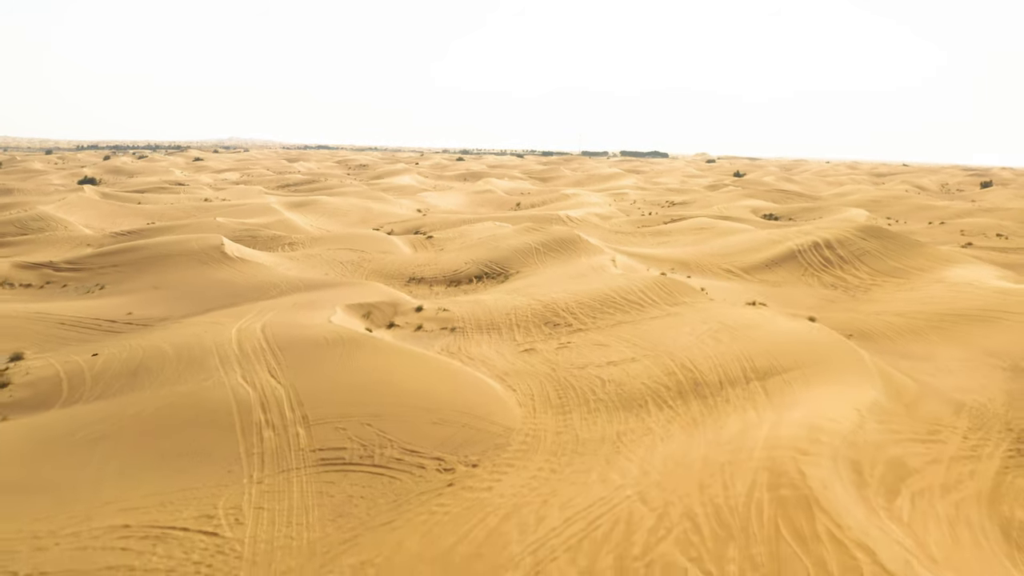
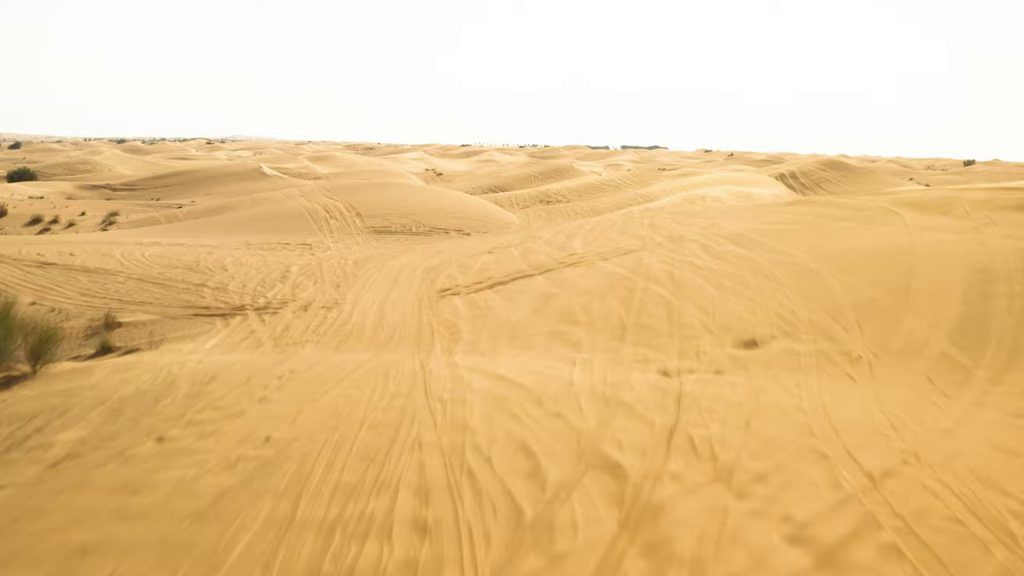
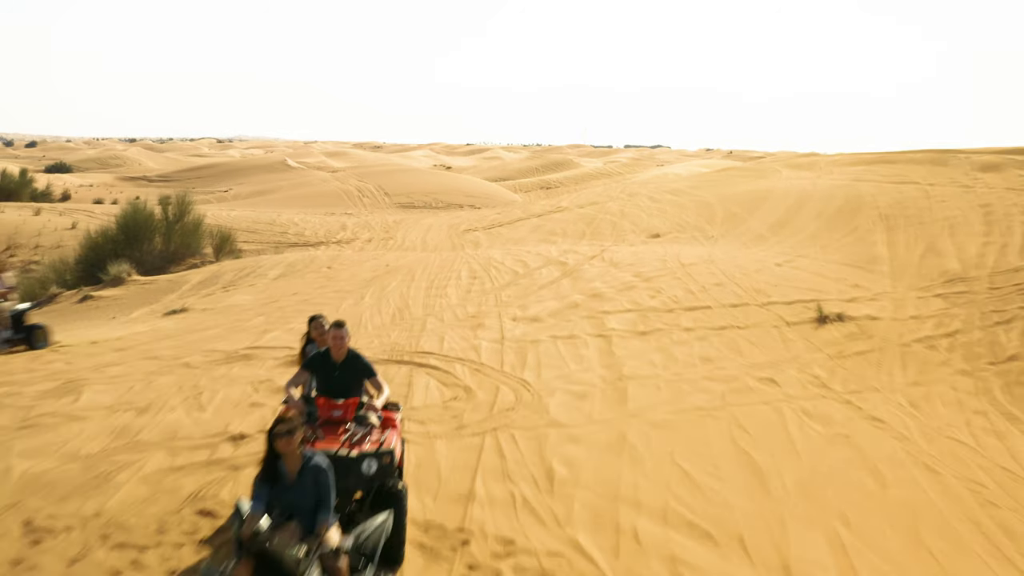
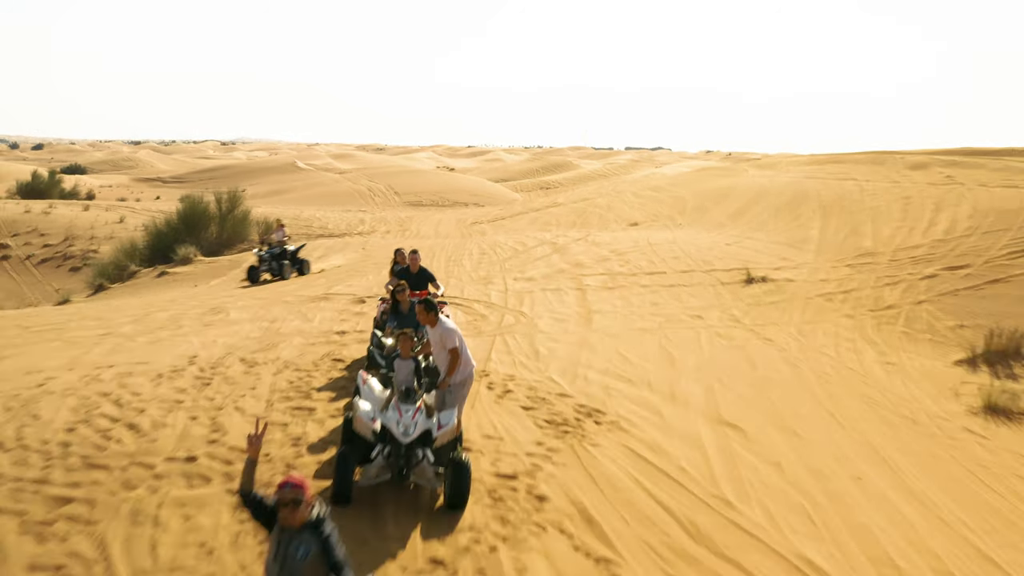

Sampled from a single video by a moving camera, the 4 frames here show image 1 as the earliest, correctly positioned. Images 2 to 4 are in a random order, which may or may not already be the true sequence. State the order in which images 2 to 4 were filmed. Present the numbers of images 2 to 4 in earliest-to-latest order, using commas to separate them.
2, 3, 4
